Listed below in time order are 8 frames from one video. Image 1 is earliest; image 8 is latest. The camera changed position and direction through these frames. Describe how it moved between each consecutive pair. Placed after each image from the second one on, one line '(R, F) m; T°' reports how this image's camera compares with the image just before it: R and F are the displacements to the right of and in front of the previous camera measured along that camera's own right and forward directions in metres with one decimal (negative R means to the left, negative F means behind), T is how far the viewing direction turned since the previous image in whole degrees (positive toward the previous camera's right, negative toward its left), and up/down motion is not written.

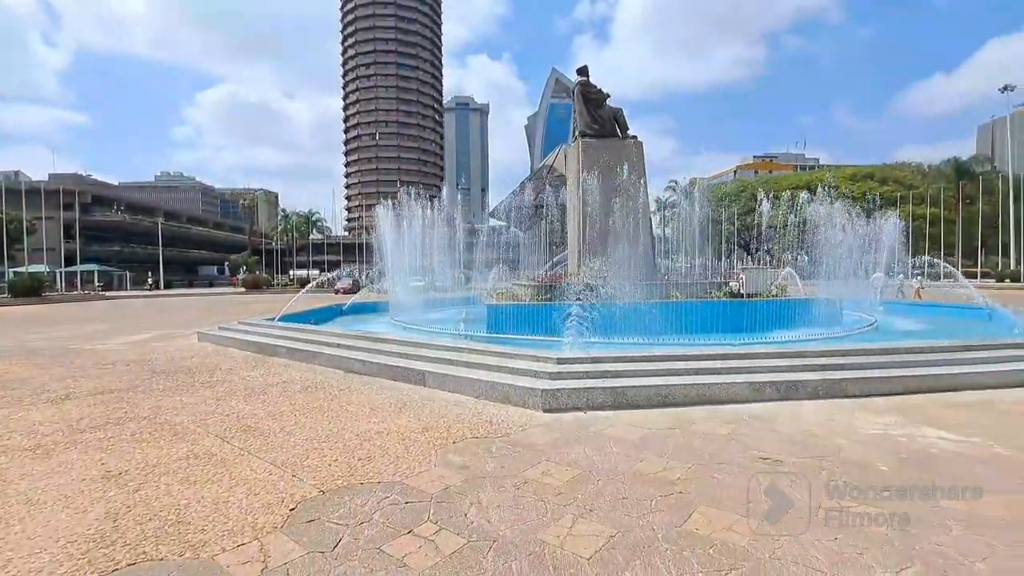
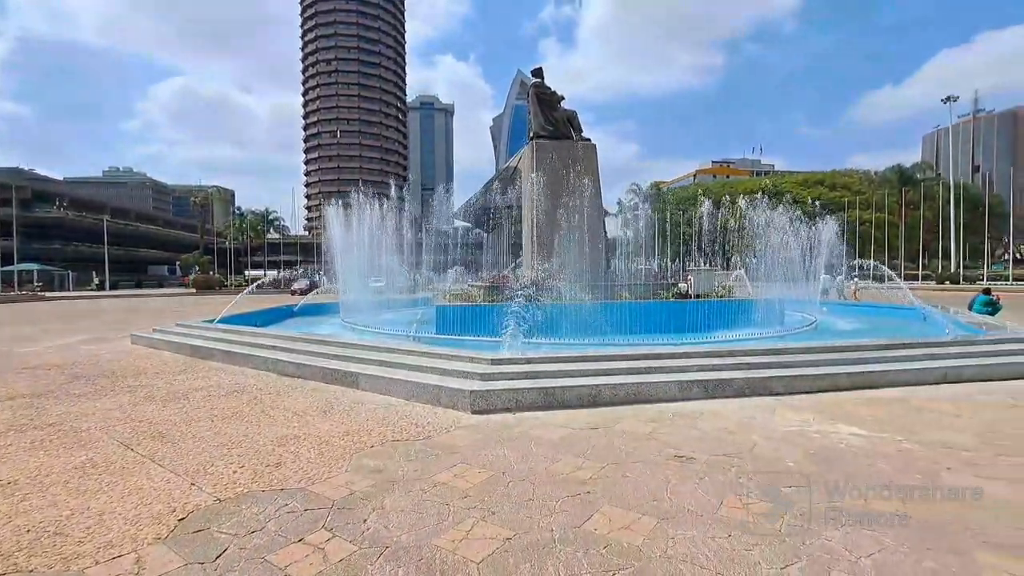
(+0.4, 0.0) m; +4°
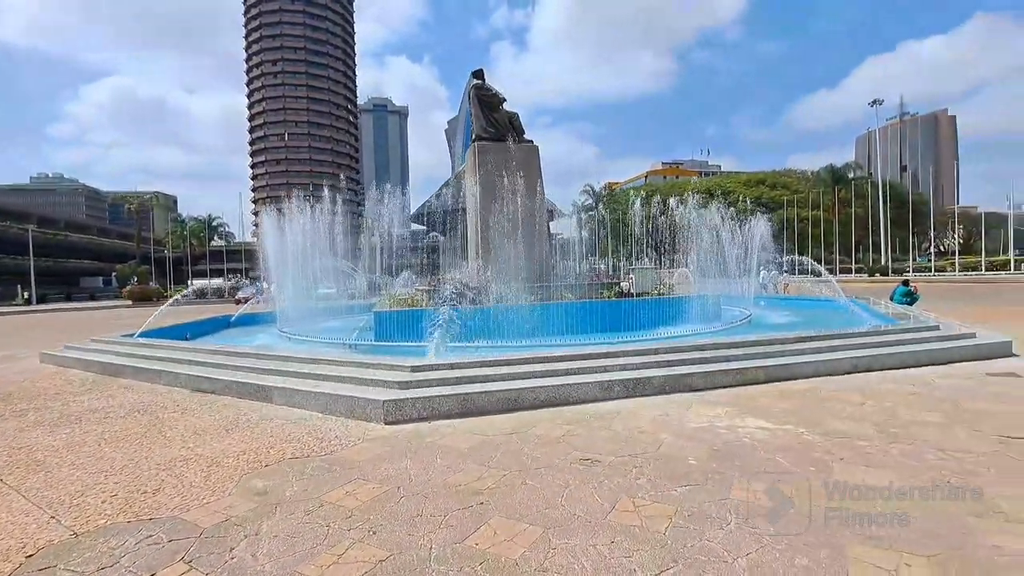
(+0.4, +0.1) m; +5°
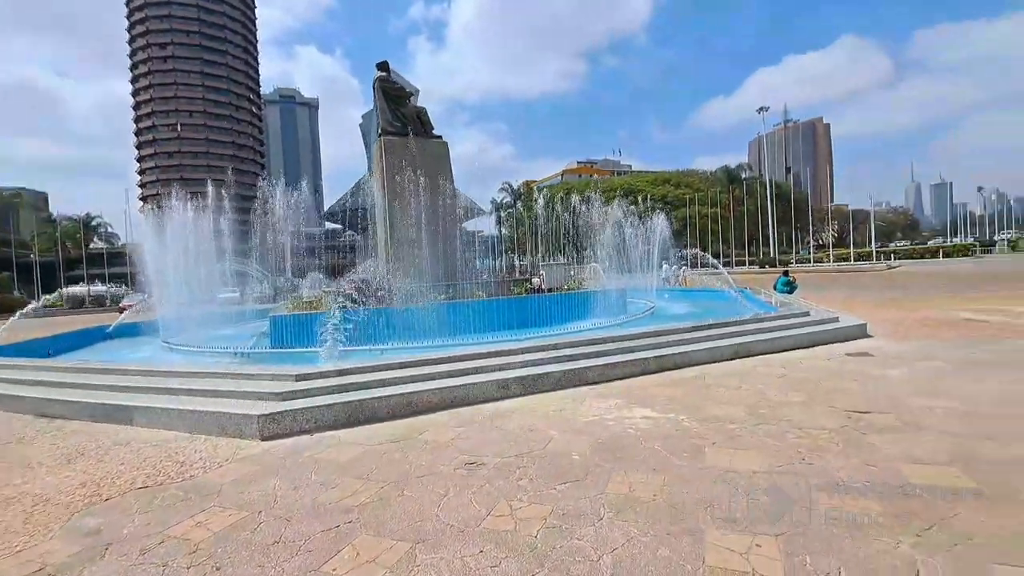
(+0.3, +0.1) m; +9°
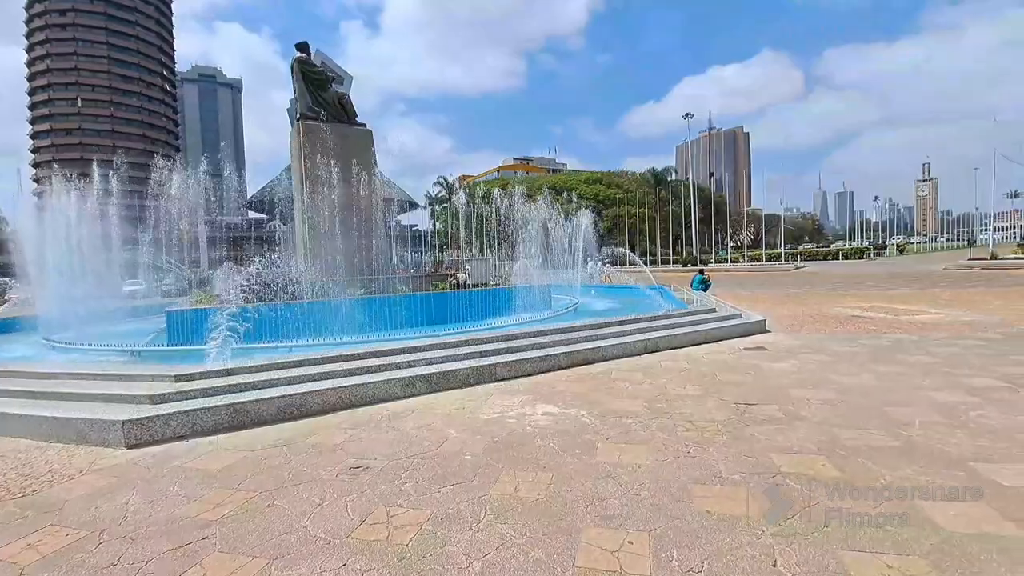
(+0.3, +0.1) m; +7°
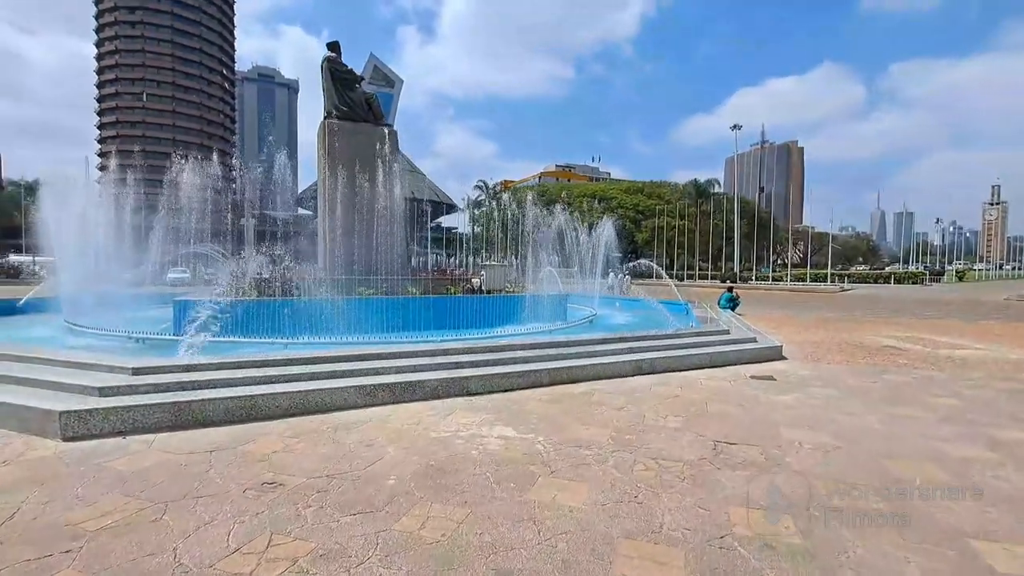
(+0.6, +0.3) m; -4°
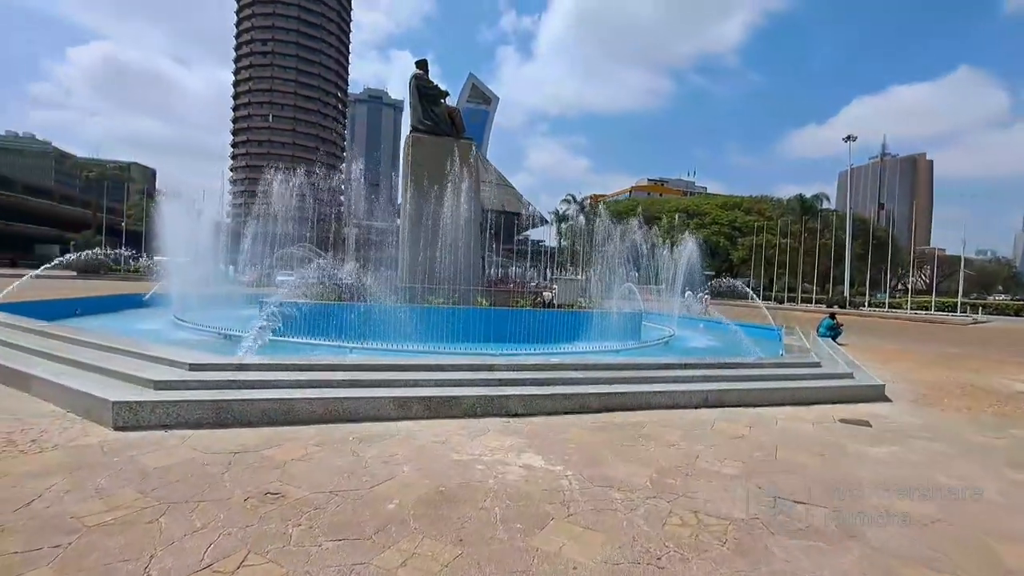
(+0.4, +0.3) m; -10°
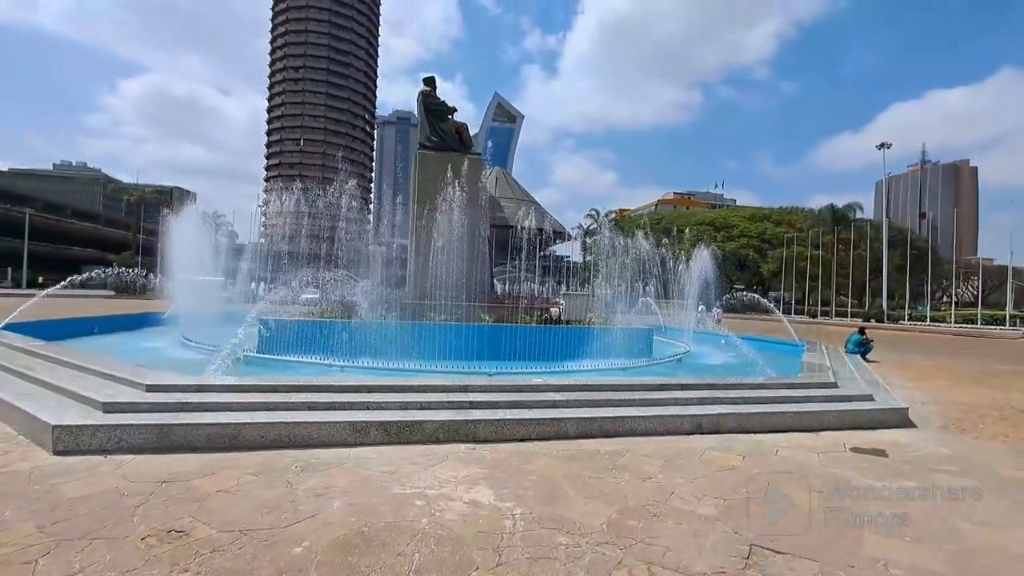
(+0.5, +0.3) m; -3°
